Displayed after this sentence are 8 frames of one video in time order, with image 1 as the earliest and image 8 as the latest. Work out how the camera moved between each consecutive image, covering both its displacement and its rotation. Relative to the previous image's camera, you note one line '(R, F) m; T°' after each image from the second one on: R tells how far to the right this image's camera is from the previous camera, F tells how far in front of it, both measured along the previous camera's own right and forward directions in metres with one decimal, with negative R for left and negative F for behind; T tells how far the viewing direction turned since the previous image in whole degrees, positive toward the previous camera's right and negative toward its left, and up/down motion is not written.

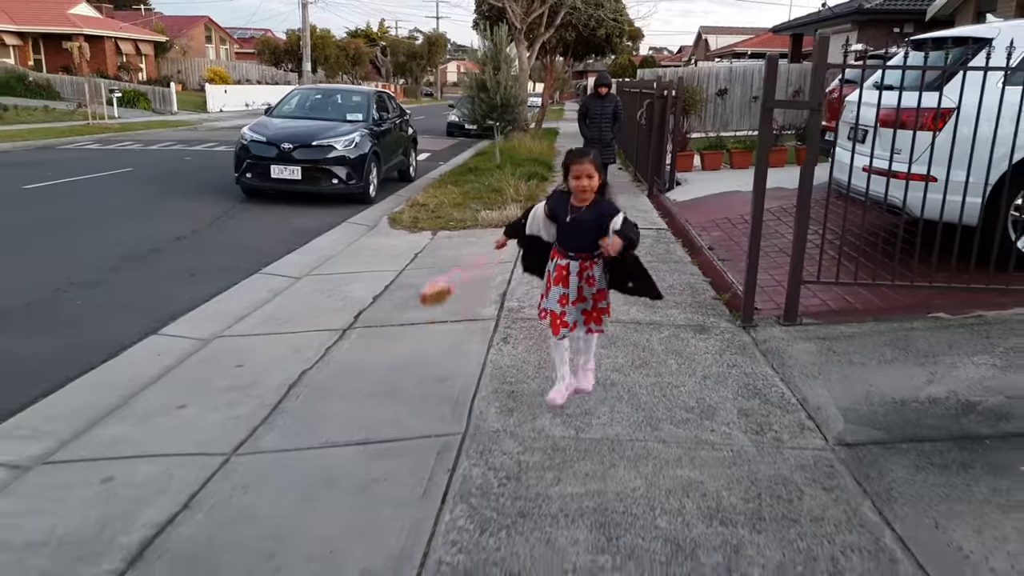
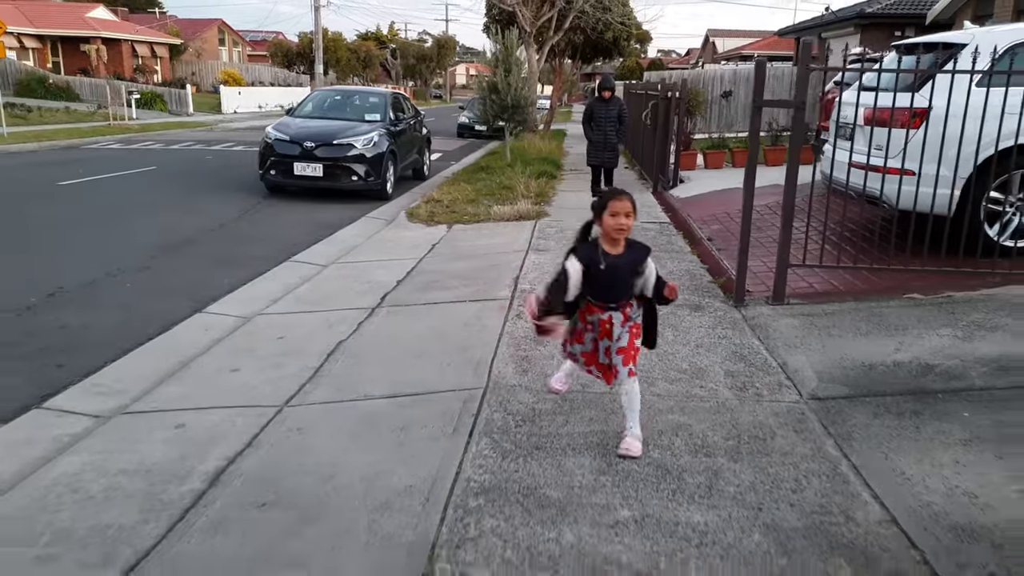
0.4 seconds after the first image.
(0.0, -0.6) m; -1°
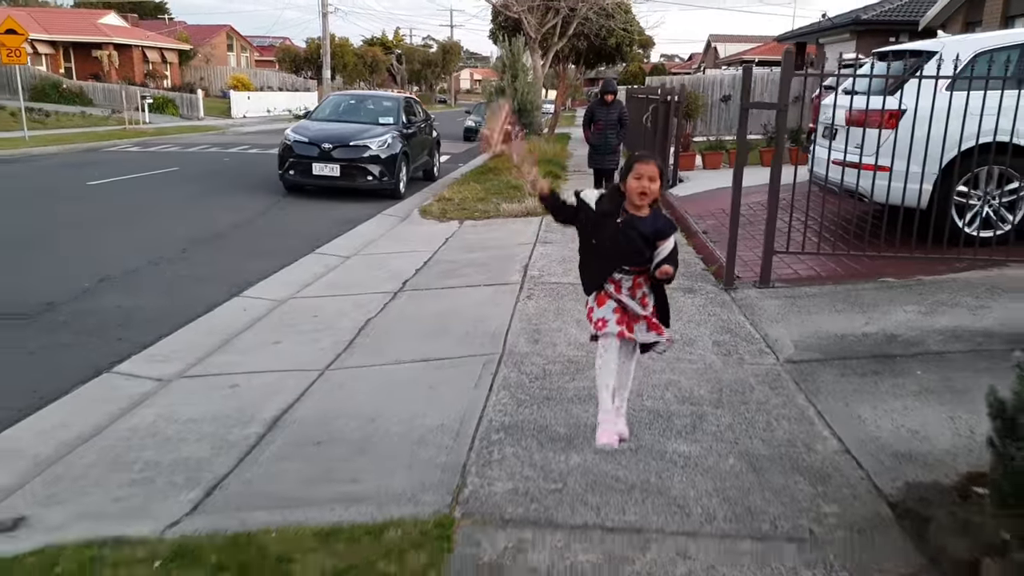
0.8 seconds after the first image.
(-0.1, -0.6) m; 0°
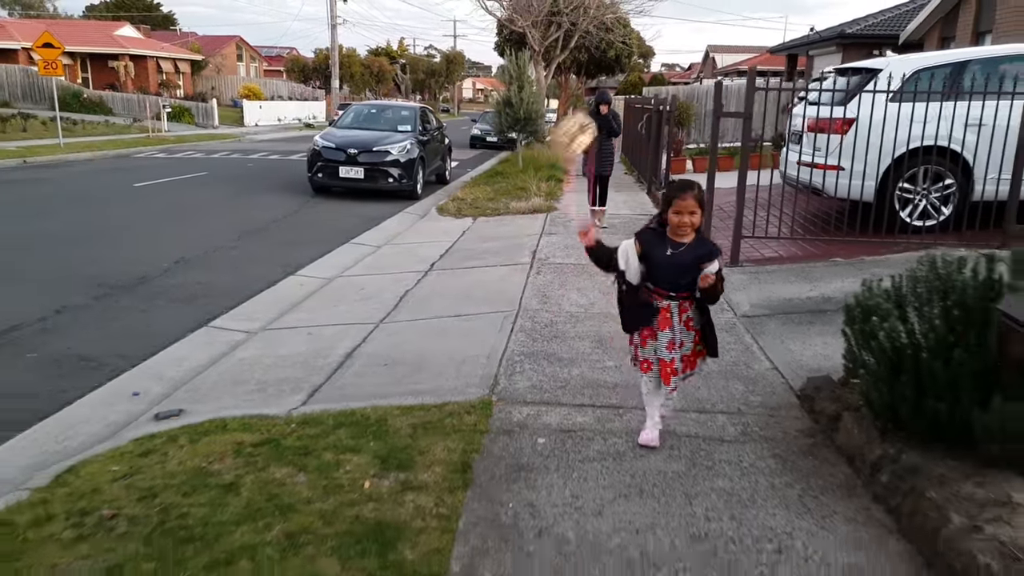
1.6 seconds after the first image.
(-0.1, -1.3) m; 0°
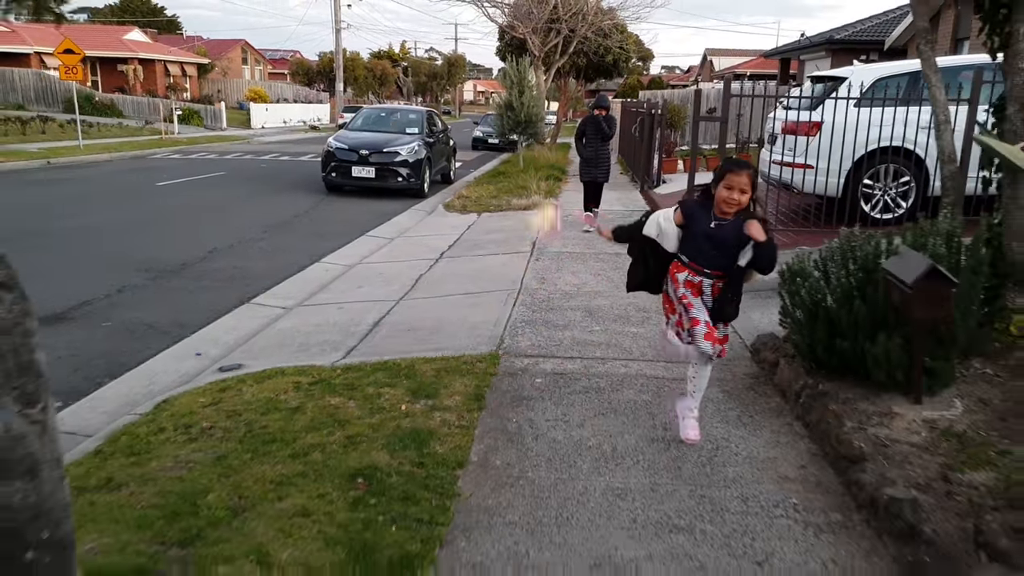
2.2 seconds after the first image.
(0.0, -0.9) m; 0°
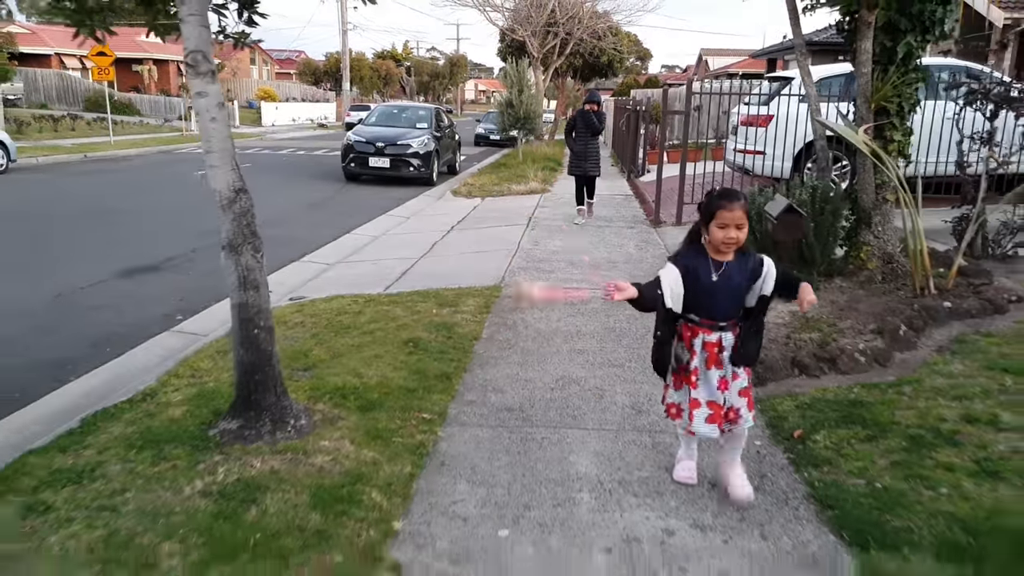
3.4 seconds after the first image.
(0.0, -1.7) m; 0°
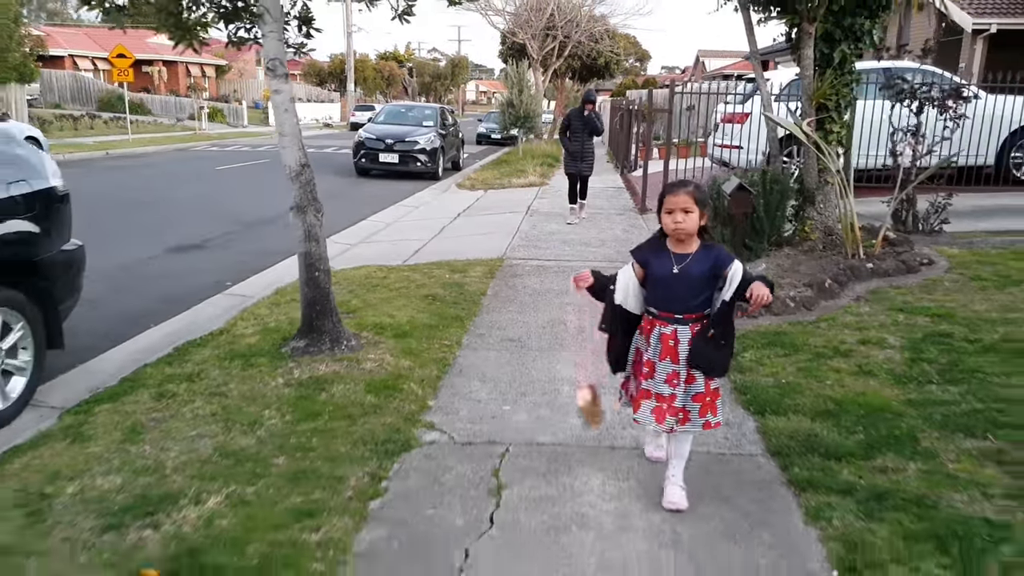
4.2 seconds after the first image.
(0.0, -1.1) m; 0°
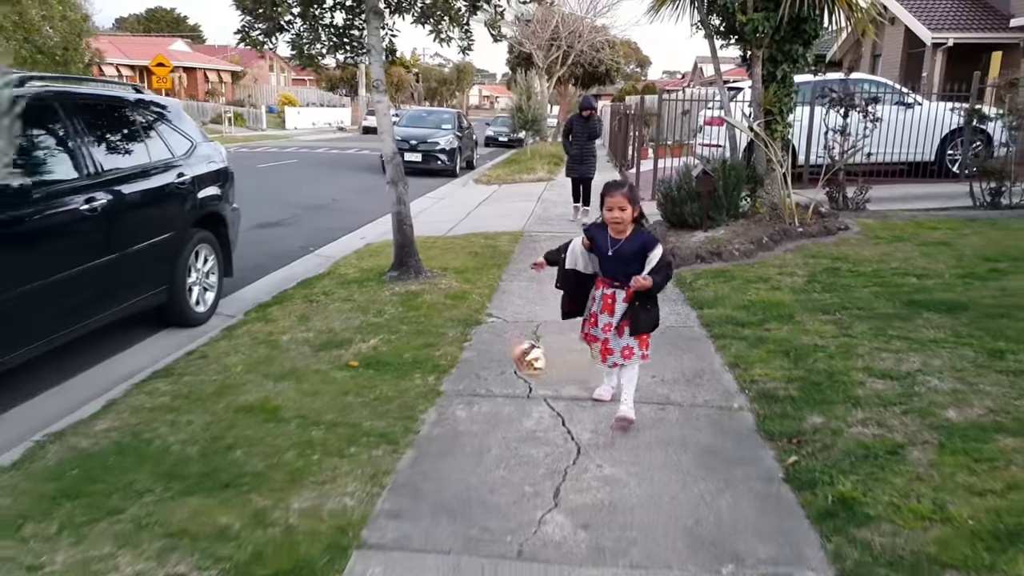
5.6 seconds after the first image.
(-0.2, -2.1) m; 0°
